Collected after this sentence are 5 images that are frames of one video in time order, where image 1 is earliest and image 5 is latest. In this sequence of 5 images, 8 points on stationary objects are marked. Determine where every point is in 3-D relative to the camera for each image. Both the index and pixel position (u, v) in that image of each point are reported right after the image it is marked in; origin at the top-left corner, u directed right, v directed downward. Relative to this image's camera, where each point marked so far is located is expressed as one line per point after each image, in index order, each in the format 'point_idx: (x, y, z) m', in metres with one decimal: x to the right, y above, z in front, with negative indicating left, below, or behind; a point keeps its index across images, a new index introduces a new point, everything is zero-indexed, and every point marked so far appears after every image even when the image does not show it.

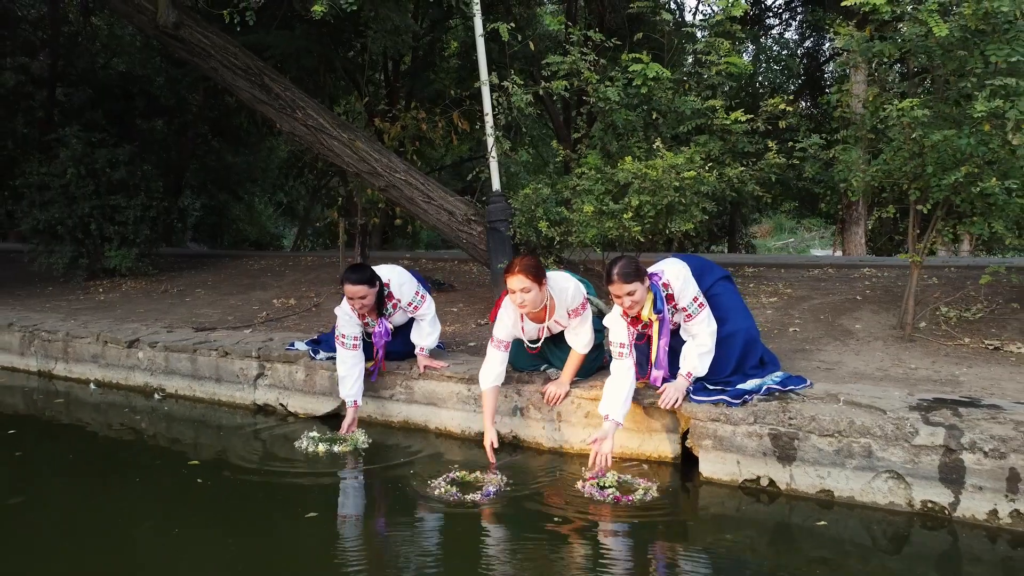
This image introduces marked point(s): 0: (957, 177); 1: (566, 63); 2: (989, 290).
0: (+2.3, +0.6, +3.9) m
1: (+0.4, +1.7, +5.7) m
2: (+3.5, 0.0, +5.5) m
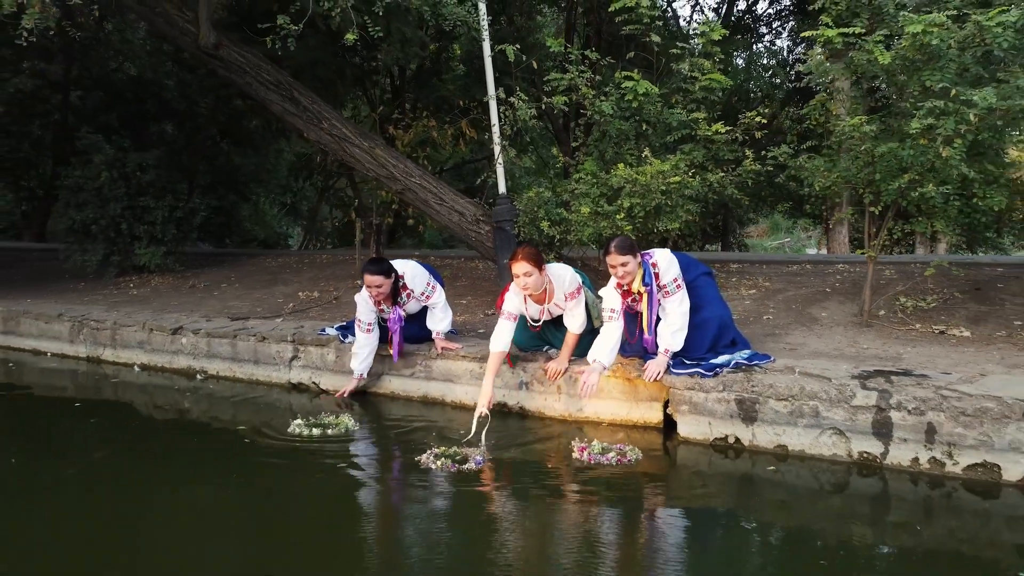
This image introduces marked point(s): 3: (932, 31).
0: (+2.4, +0.6, +4.6) m
1: (+0.5, +1.8, +6.4) m
2: (+3.6, 0.0, +6.2) m
3: (+2.3, +1.4, +4.2) m
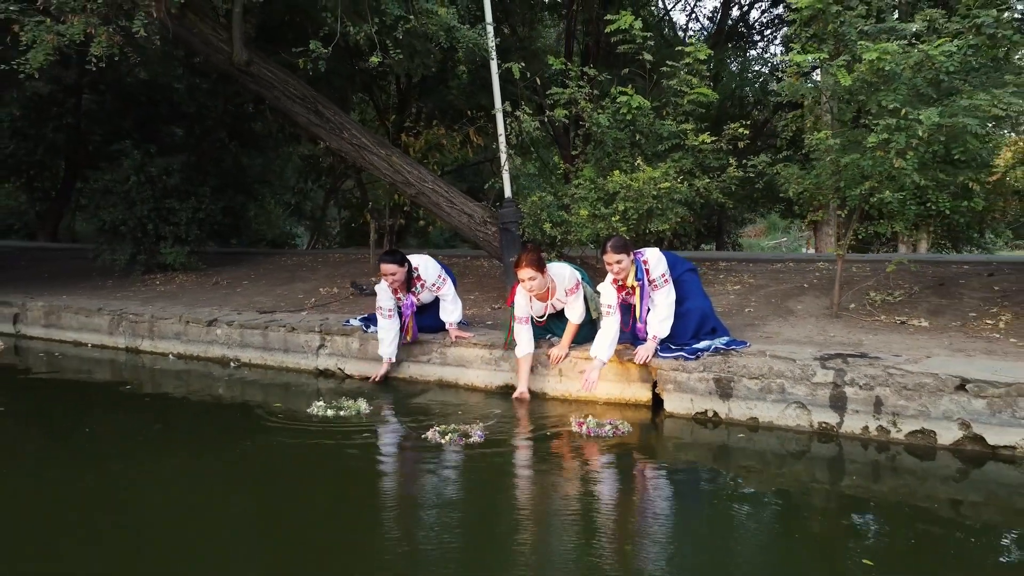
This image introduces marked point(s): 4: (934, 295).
0: (+2.4, +0.7, +5.2) m
1: (+0.5, +1.8, +7.0) m
2: (+3.6, +0.1, +6.8) m
3: (+2.4, +1.5, +4.8) m
4: (+3.6, -0.1, +6.4) m
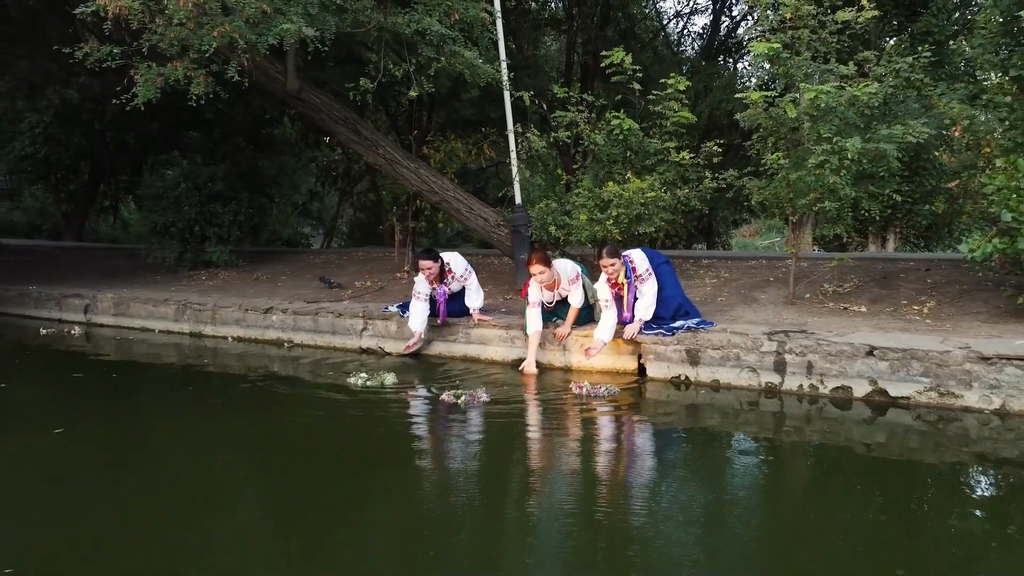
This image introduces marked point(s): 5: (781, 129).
0: (+2.5, +0.7, +6.4) m
1: (+0.6, +1.9, +8.2) m
2: (+3.7, +0.2, +8.0) m
3: (+2.5, +1.5, +6.0) m
4: (+3.7, 0.0, +7.6) m
5: (+2.4, +1.4, +6.6) m
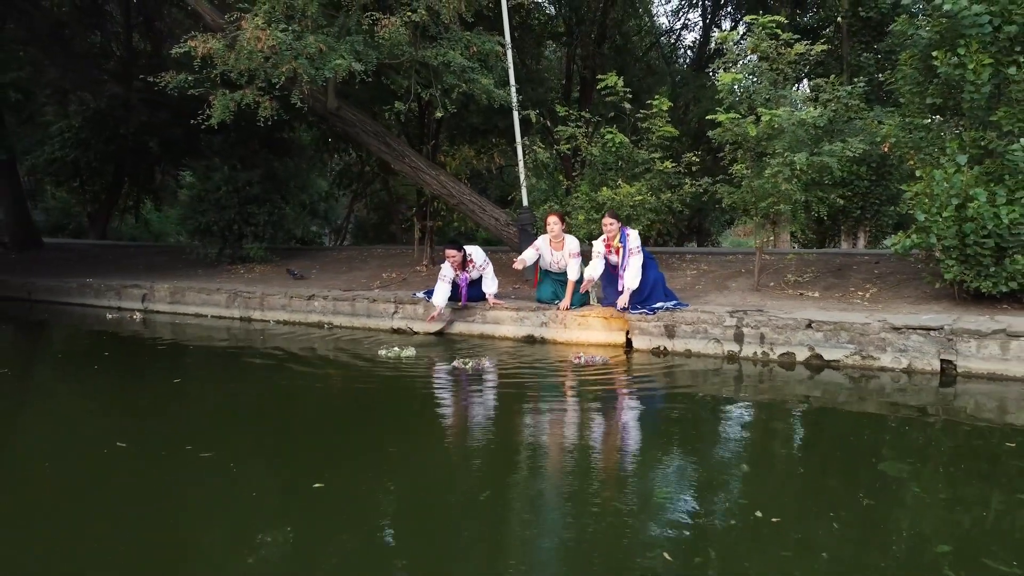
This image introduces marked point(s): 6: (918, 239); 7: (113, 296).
0: (+2.6, +0.9, +7.8) m
1: (+0.7, +2.0, +9.5) m
2: (+3.8, +0.3, +9.4) m
3: (+2.6, +1.7, +7.4) m
4: (+3.8, +0.1, +9.0) m
5: (+2.5, +1.5, +8.0) m
6: (+3.7, +0.4, +6.9) m
7: (-6.1, -0.1, +11.5) m
